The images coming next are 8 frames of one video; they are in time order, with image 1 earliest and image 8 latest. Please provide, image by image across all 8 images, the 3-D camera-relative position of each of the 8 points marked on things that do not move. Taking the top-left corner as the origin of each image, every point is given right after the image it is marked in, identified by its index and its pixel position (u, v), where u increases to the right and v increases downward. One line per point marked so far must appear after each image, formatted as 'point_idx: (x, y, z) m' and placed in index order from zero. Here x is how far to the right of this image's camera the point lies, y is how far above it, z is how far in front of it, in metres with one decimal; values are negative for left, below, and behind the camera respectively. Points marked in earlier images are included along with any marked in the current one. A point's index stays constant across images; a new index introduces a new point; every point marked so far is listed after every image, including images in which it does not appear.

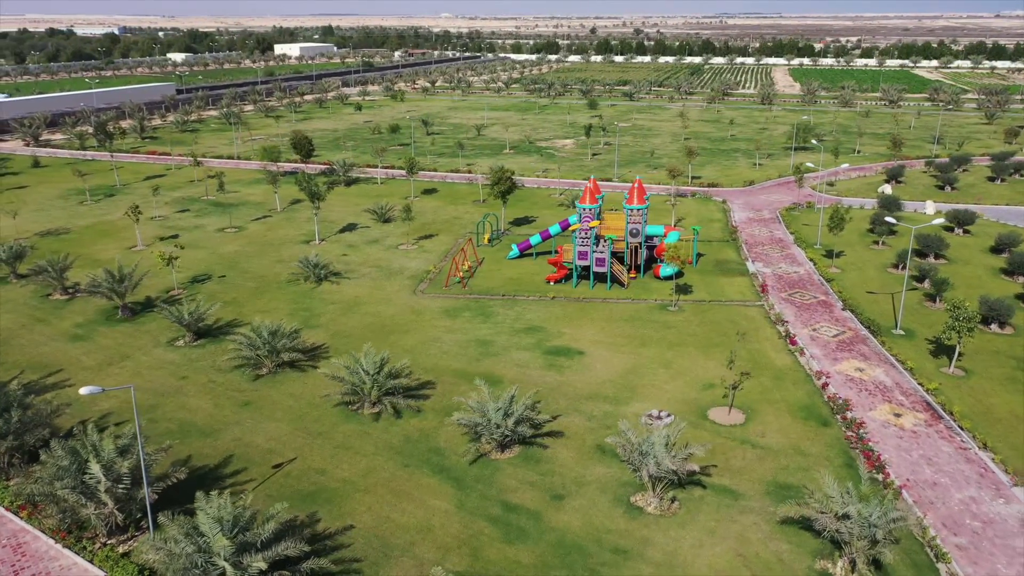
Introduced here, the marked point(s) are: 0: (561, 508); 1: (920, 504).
0: (+1.2, -5.4, +19.7) m
1: (+9.9, -5.3, +19.7) m
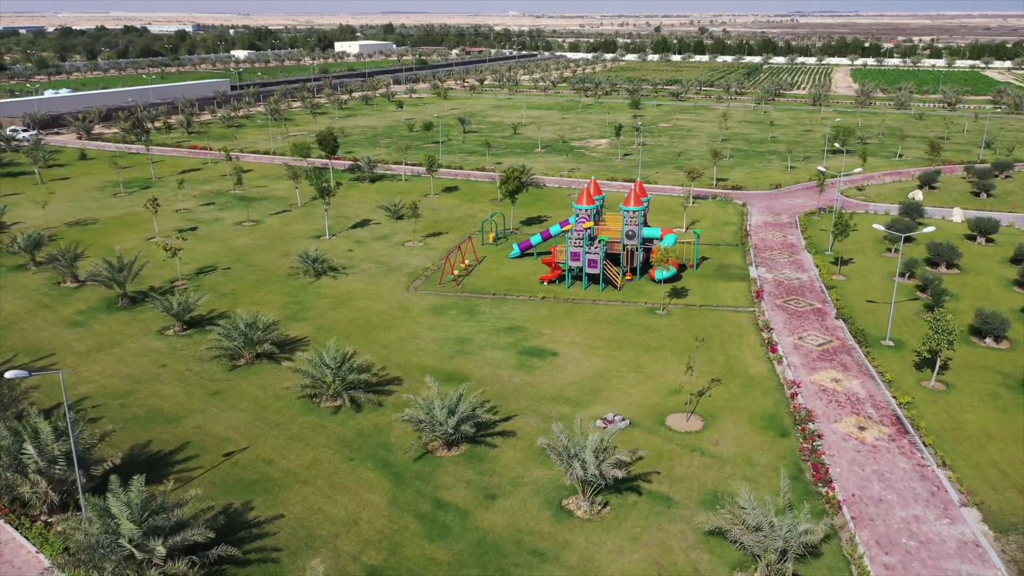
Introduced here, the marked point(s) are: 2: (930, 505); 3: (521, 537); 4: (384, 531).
0: (-0.5, -5.4, +19.8) m
1: (+8.1, -5.5, +19.2) m
2: (+10.2, -5.3, +19.8) m
3: (+0.1, -5.8, +18.7) m
4: (-3.0, -5.7, +18.9) m
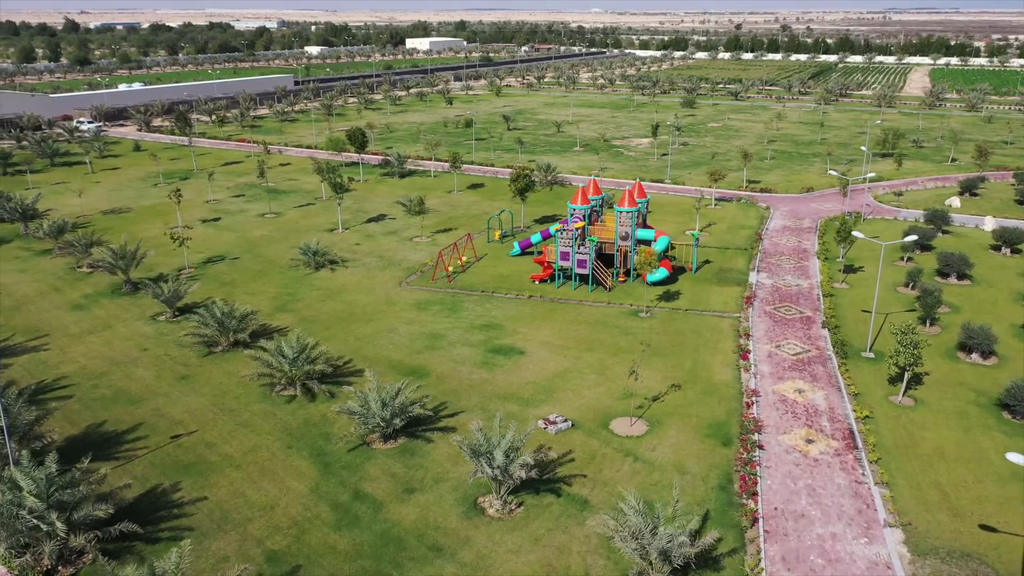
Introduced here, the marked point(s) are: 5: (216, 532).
0: (-2.7, -5.3, +20.1) m
1: (+5.9, -5.7, +18.7) m
2: (+8.0, -5.6, +19.1) m
3: (-2.1, -5.7, +18.9) m
4: (-5.2, -5.5, +19.4) m
5: (-6.9, -5.7, +18.7) m
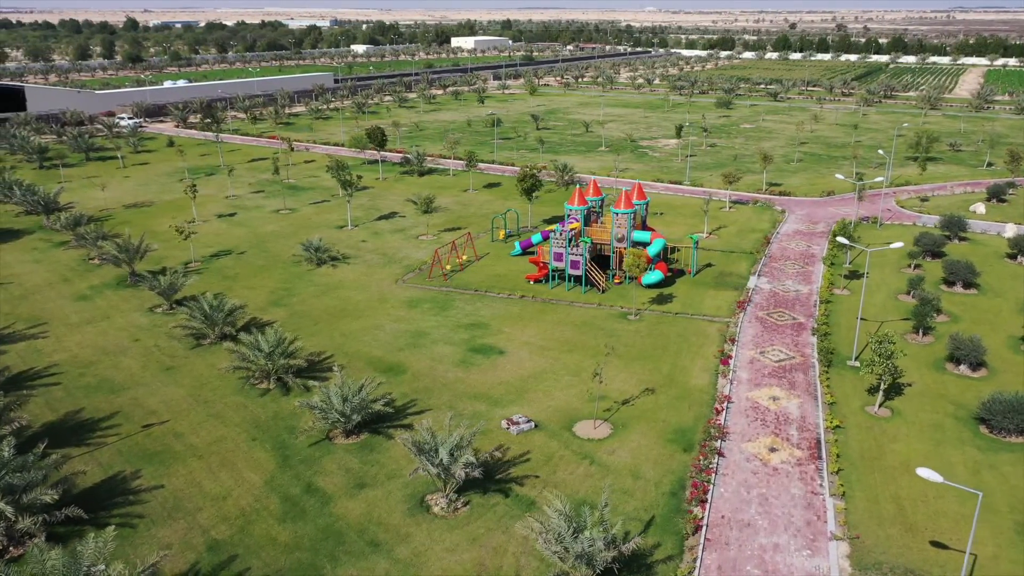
0: (-4.0, -5.2, +20.4) m
1: (+4.5, -5.8, +18.5) m
2: (+6.6, -5.7, +18.8) m
3: (-3.5, -5.6, +19.1) m
4: (-6.6, -5.4, +19.8) m
5: (-8.3, -5.5, +19.3) m
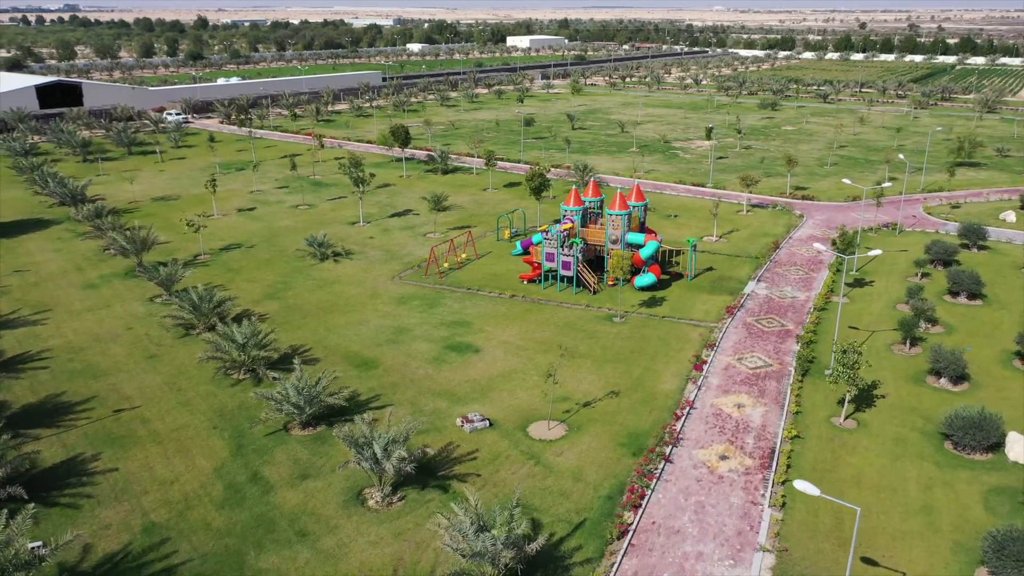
0: (-5.6, -5.1, +20.8) m
1: (+2.7, -5.9, +18.3) m
2: (+4.9, -5.8, +18.5) m
3: (-5.2, -5.5, +19.6) m
4: (-8.2, -5.2, +20.5) m
5: (-10.0, -5.3, +20.0) m
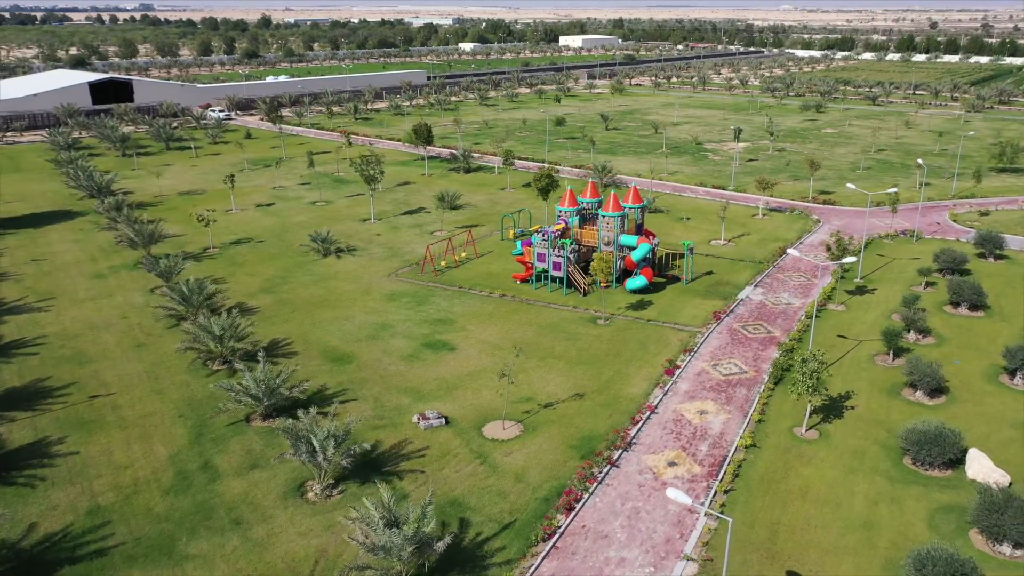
0: (-7.1, -4.9, +21.3) m
1: (+1.0, -5.9, +18.3) m
2: (+3.1, -5.9, +18.3) m
3: (-6.8, -5.4, +20.0) m
4: (-9.8, -5.0, +21.2) m
5: (-11.5, -5.0, +20.8) m
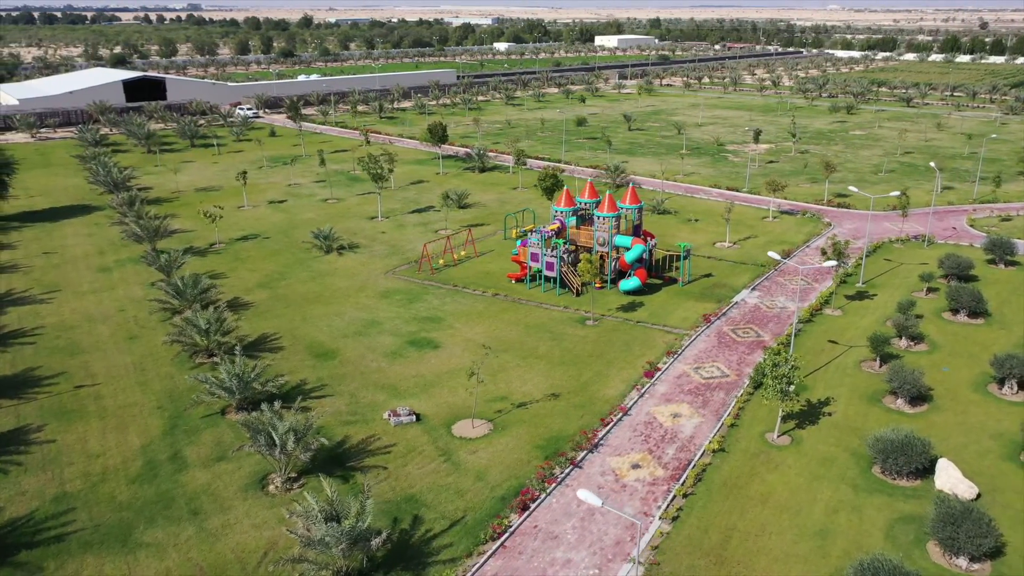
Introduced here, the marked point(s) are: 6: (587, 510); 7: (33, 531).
0: (-8.1, -4.8, +21.7) m
1: (-0.2, -5.9, +18.3) m
2: (+1.9, -5.9, +18.2) m
3: (-7.9, -5.2, +20.4) m
4: (-10.8, -4.8, +21.6) m
5: (-12.6, -4.8, +21.4) m
6: (+1.9, -5.4, +19.9) m
7: (-11.2, -5.7, +18.9) m
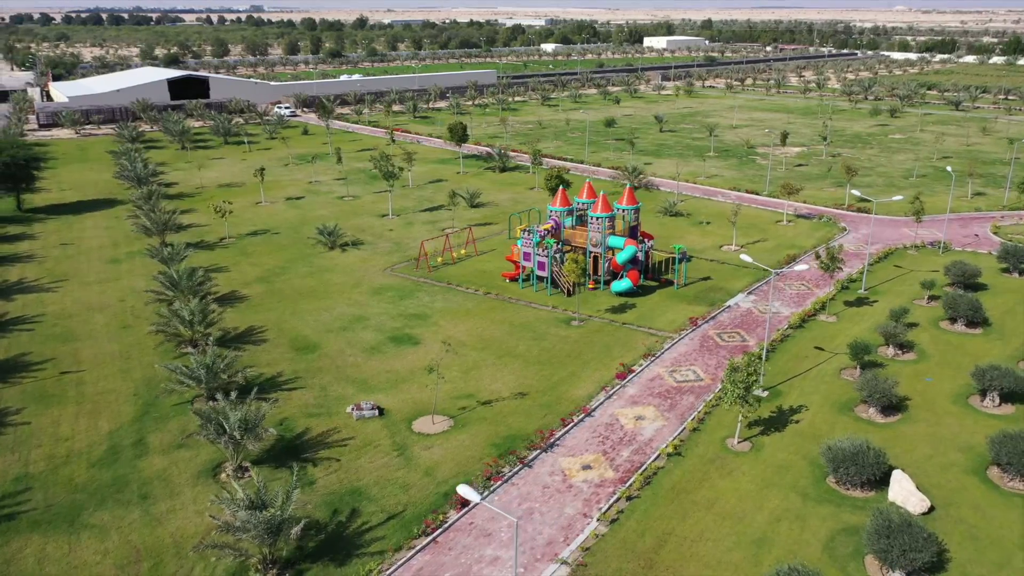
0: (-9.5, -4.6, +22.2) m
1: (-1.8, -5.8, +18.3) m
2: (+0.3, -5.9, +18.1) m
3: (-9.3, -5.0, +20.9) m
4: (-12.1, -4.5, +22.3) m
5: (-13.9, -4.5, +22.2) m
6: (+0.4, -5.4, +19.8) m
7: (-12.7, -5.3, +19.6) m
